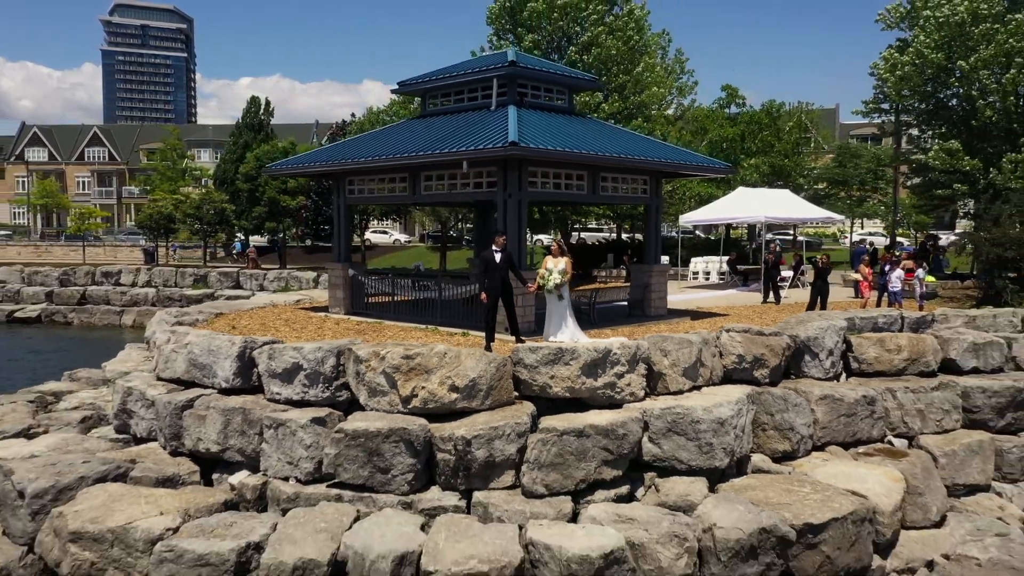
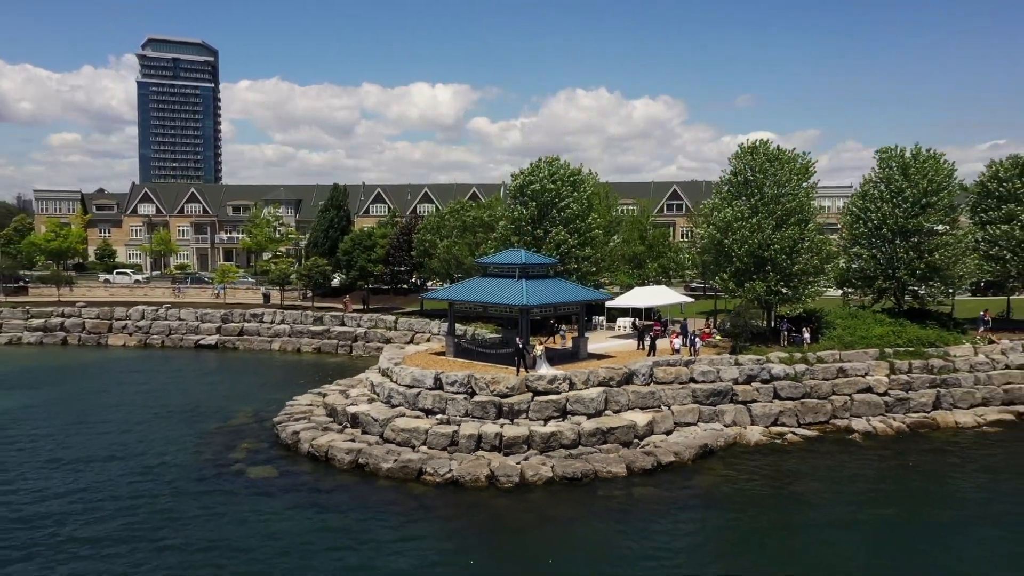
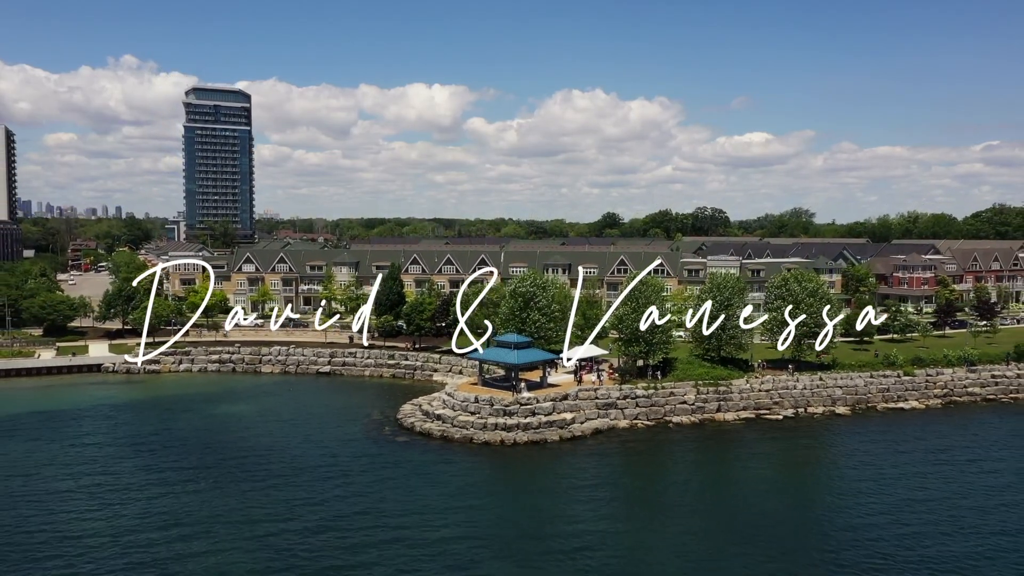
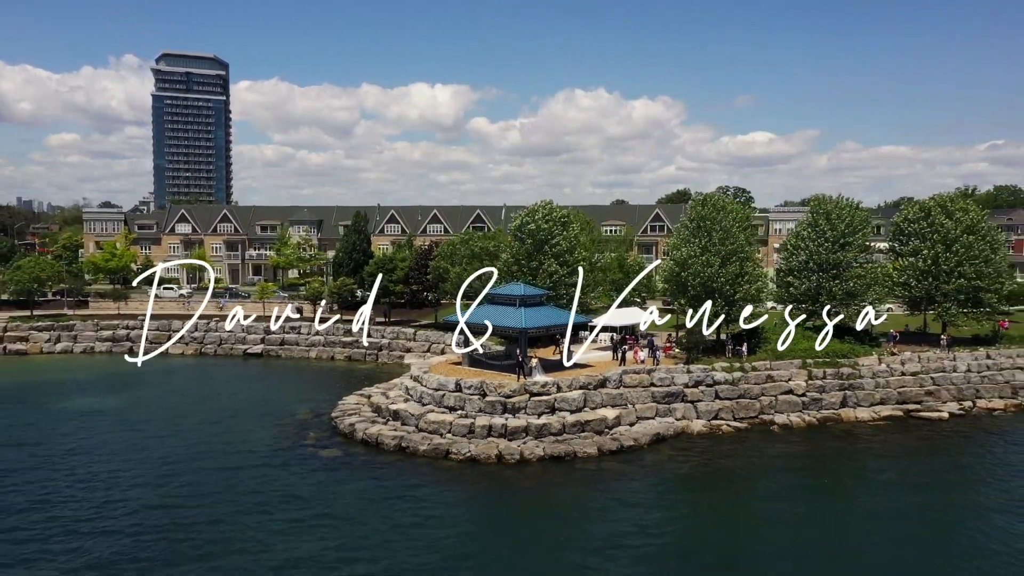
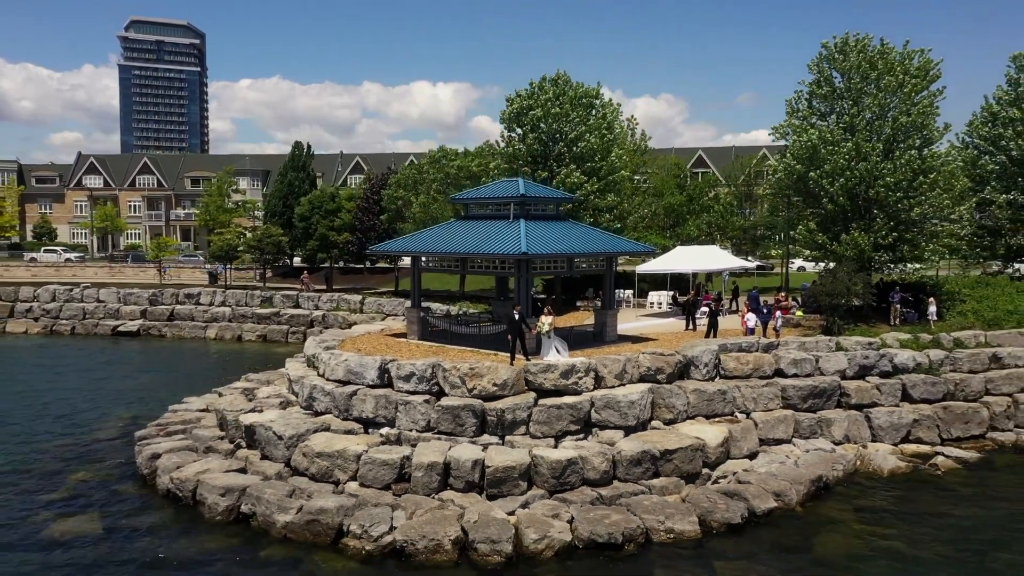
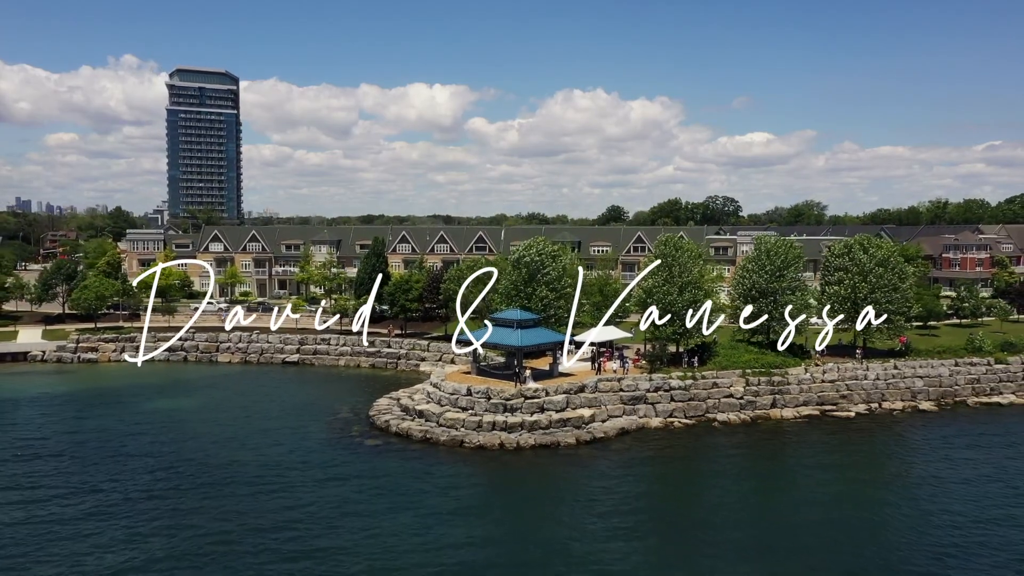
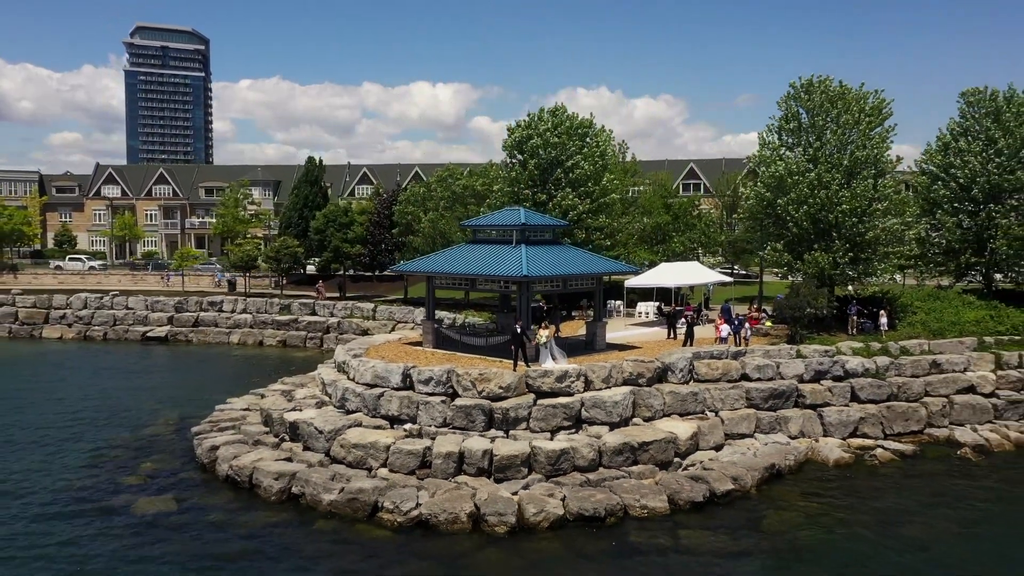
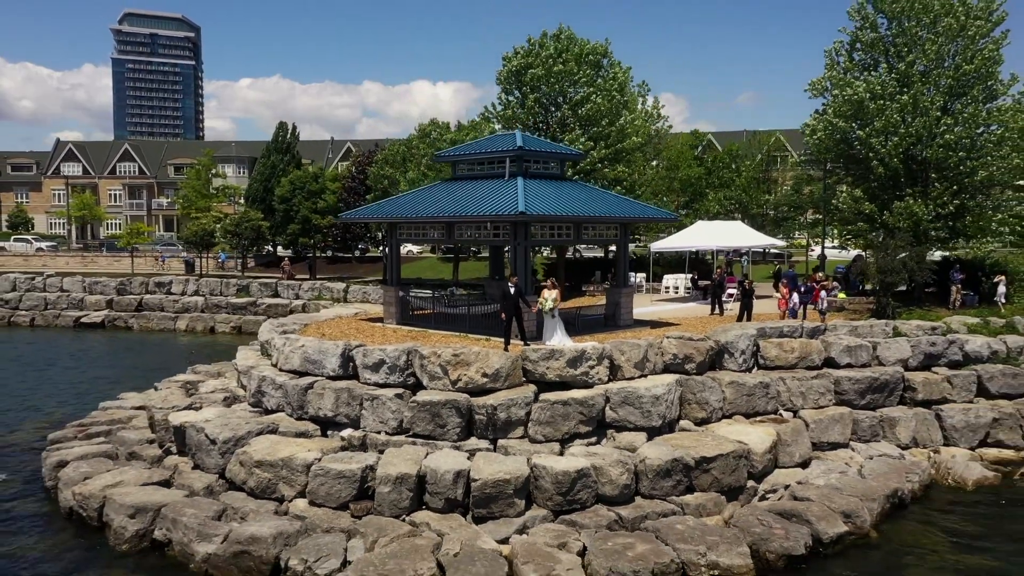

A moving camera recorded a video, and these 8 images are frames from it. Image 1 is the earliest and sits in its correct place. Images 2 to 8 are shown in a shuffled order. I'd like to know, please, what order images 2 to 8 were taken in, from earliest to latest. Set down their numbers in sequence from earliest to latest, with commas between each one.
8, 5, 7, 2, 4, 6, 3
